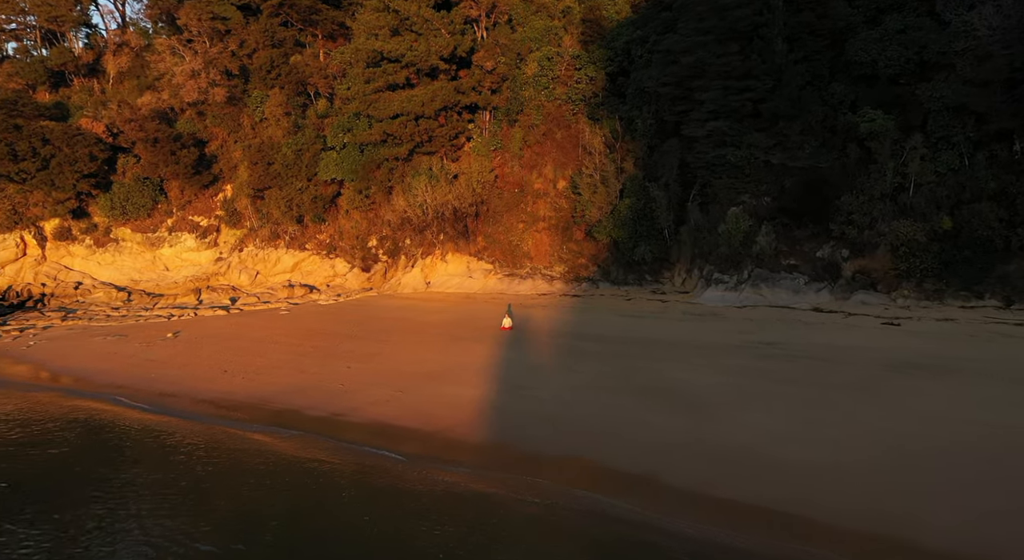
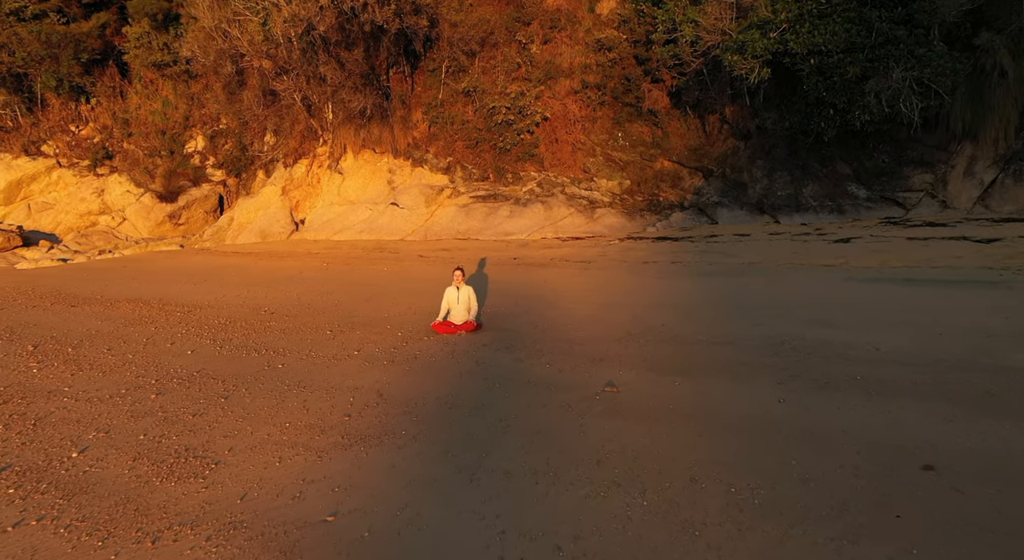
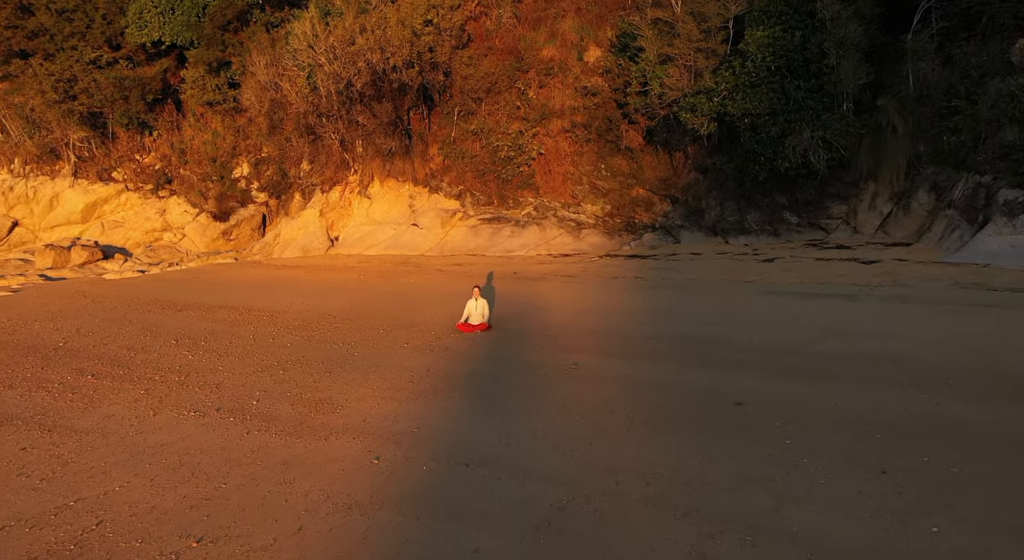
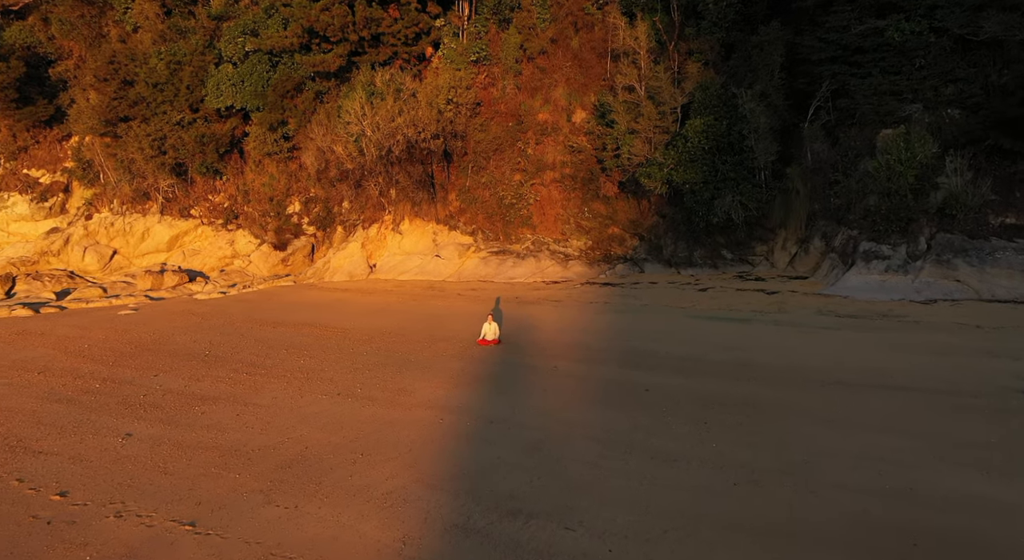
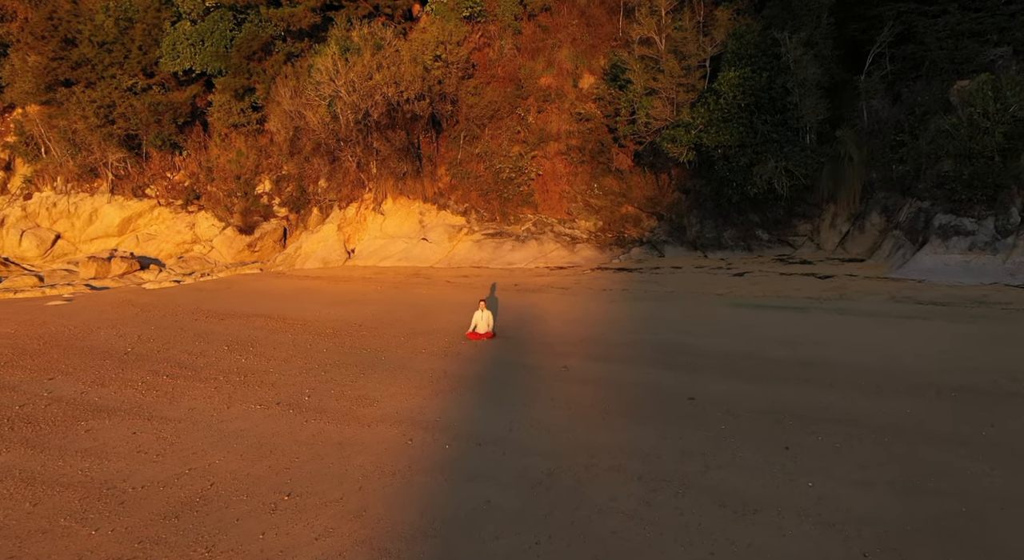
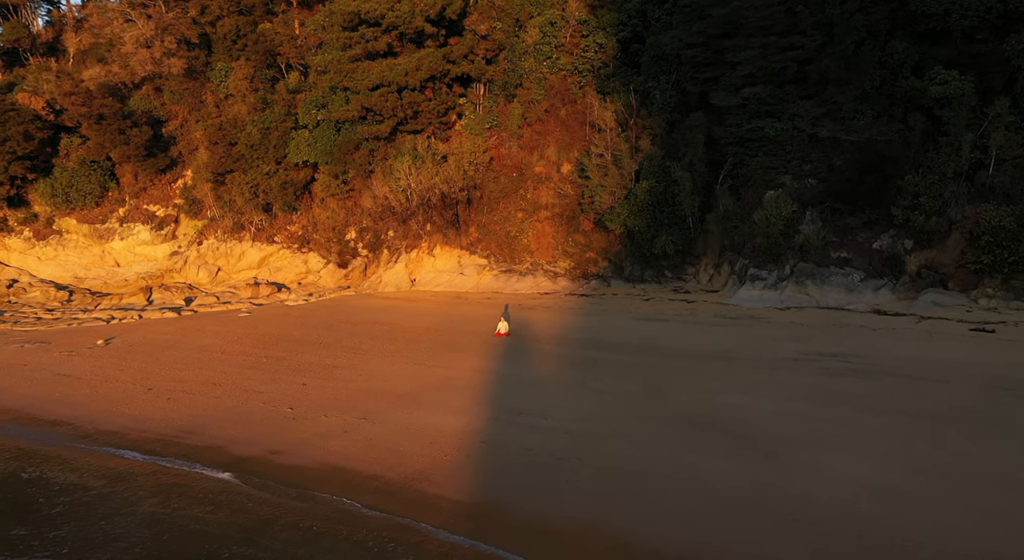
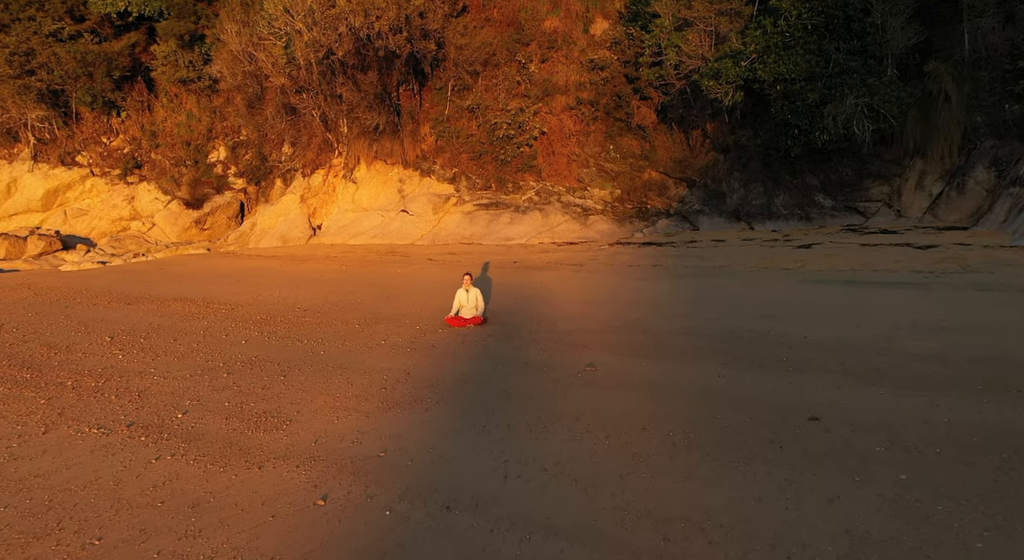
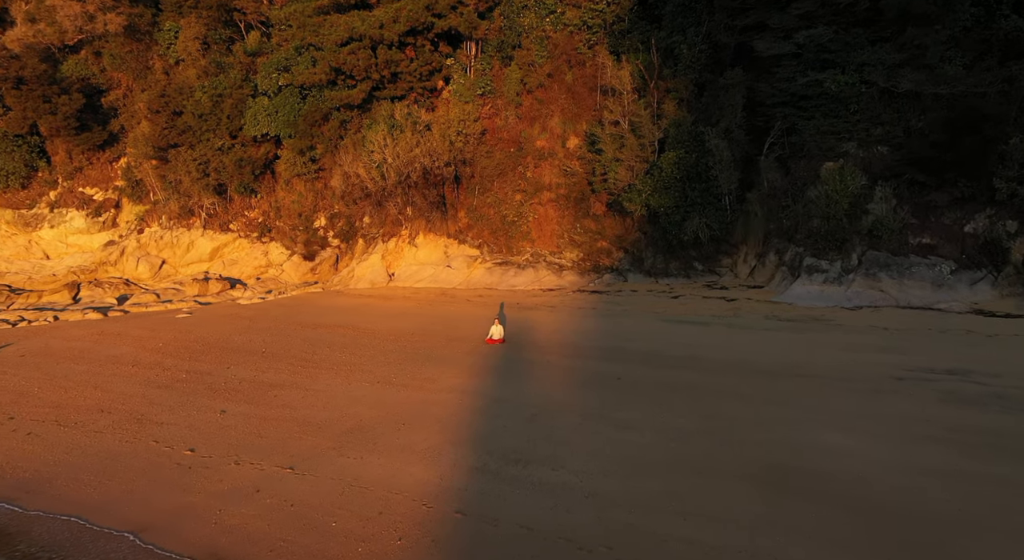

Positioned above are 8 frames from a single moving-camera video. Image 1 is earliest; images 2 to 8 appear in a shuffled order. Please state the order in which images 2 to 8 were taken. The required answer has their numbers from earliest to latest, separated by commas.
6, 8, 4, 5, 3, 7, 2
